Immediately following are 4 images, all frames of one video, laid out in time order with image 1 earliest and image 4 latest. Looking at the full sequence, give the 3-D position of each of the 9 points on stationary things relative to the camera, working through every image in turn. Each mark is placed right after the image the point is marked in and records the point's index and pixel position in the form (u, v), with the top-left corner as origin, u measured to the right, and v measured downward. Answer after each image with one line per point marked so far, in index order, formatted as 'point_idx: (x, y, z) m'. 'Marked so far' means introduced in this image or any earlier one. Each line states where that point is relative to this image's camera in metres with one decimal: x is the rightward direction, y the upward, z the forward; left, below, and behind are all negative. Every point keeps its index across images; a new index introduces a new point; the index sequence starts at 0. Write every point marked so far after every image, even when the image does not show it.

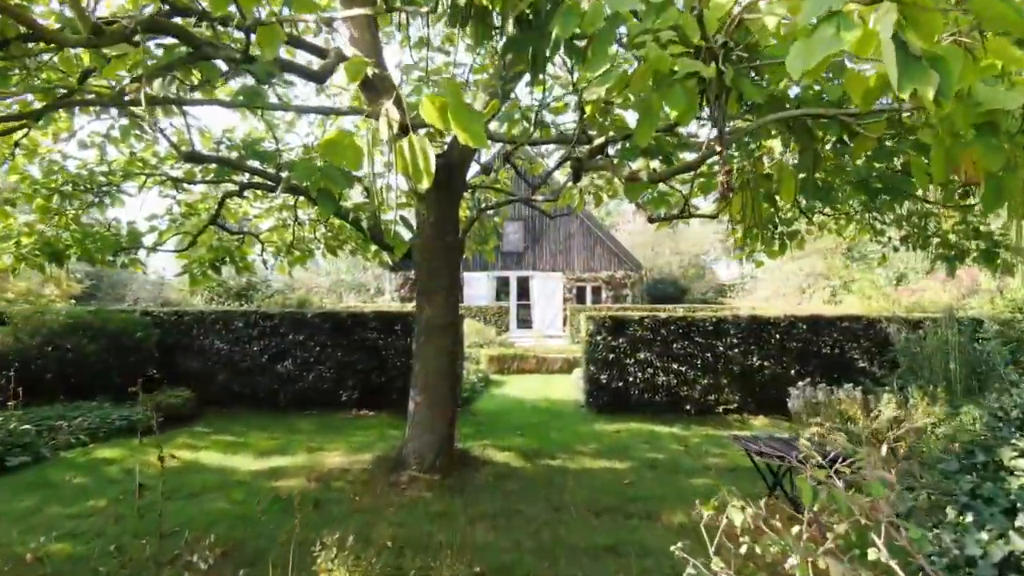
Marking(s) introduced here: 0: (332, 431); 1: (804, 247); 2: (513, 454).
0: (-1.0, -0.8, +7.4) m
1: (+1.5, +0.2, +6.6) m
2: (0.0, -0.8, +6.2) m
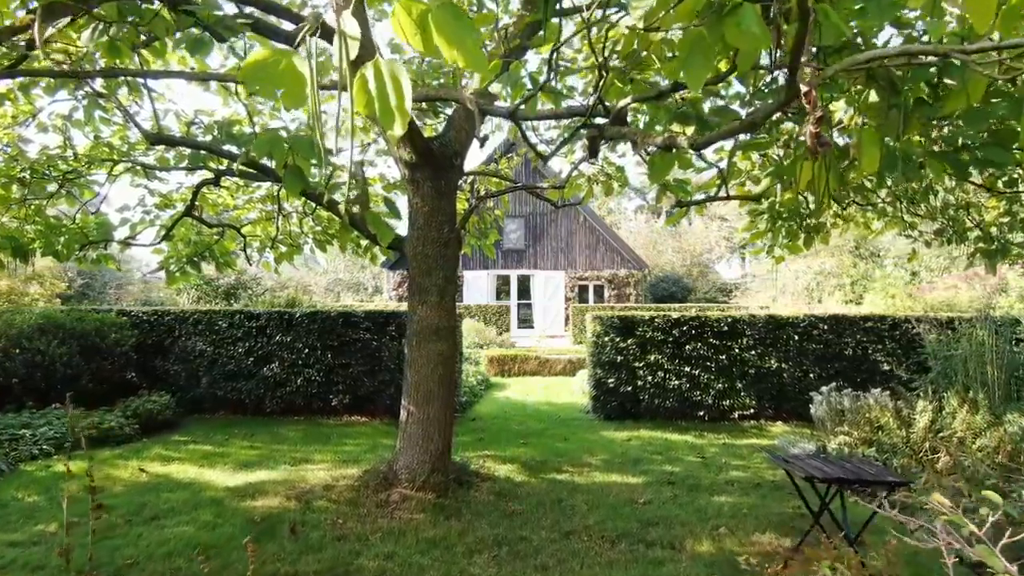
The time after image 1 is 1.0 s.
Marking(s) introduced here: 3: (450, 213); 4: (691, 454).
0: (-1.0, -0.8, +6.9) m
1: (+1.5, +0.2, +6.1) m
2: (0.0, -0.8, +5.6) m
3: (-0.2, +0.3, +5.0) m
4: (+0.9, -0.8, +6.4) m
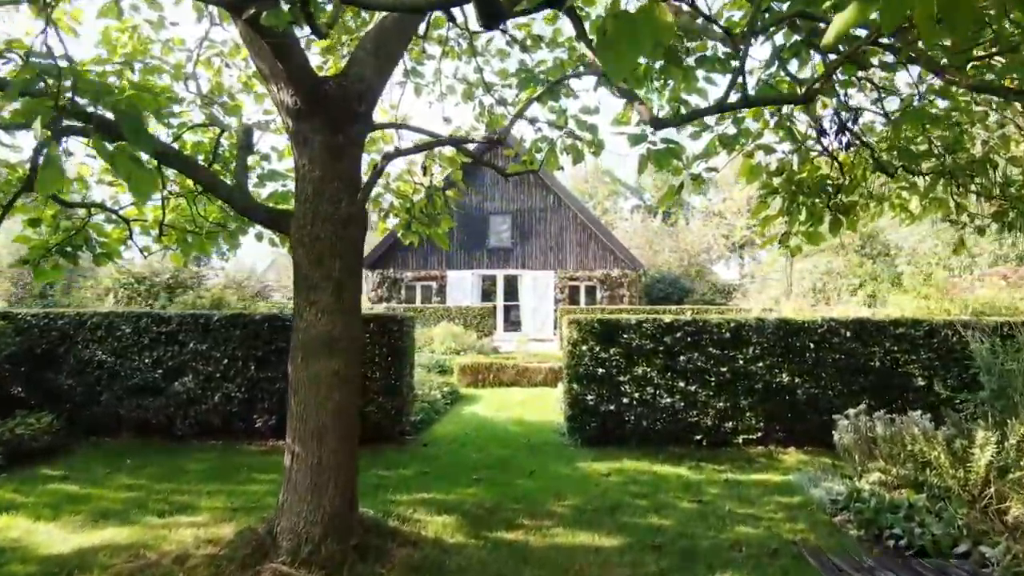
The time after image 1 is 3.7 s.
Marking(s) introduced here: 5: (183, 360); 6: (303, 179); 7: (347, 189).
0: (-1.2, -0.8, +5.5) m
1: (+1.3, +0.2, +4.7) m
2: (-0.2, -0.8, +4.3) m
3: (-0.5, +0.3, +3.6) m
4: (+0.7, -0.8, +5.0) m
5: (-1.8, -0.4, +6.9) m
6: (-0.6, +0.3, +3.6) m
7: (-0.5, +0.3, +3.6) m
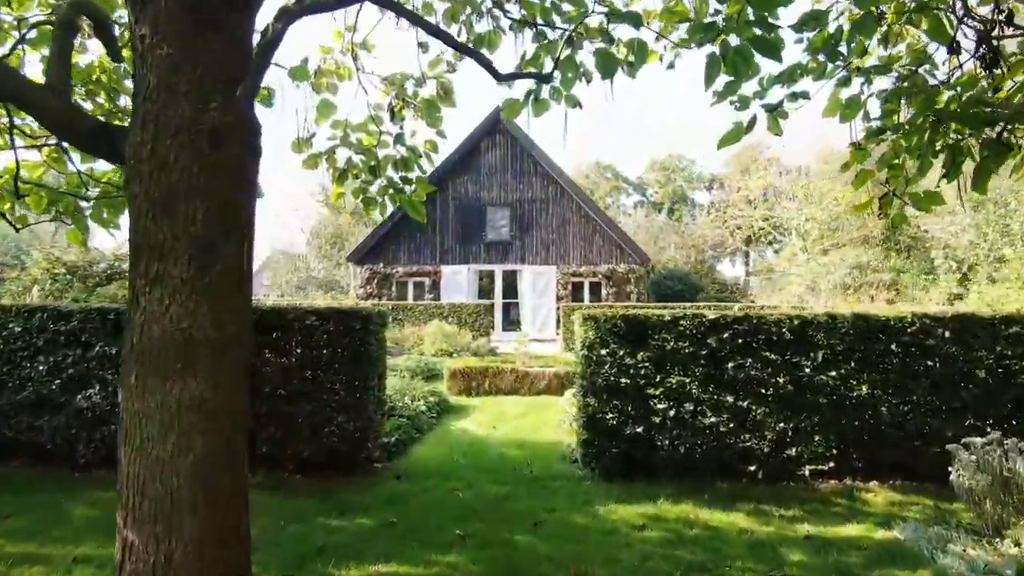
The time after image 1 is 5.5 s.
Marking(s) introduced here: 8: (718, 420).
0: (-1.3, -0.8, +4.0) m
1: (+1.3, +0.3, +3.2) m
2: (-0.2, -0.7, +2.8) m
3: (-0.5, +0.4, +2.1) m
4: (+0.7, -0.8, +3.5) m
5: (-1.8, -0.3, +5.4) m
6: (-0.6, +0.4, +2.1) m
7: (-0.5, +0.3, +2.0) m
8: (+0.8, -0.5, +5.2) m
